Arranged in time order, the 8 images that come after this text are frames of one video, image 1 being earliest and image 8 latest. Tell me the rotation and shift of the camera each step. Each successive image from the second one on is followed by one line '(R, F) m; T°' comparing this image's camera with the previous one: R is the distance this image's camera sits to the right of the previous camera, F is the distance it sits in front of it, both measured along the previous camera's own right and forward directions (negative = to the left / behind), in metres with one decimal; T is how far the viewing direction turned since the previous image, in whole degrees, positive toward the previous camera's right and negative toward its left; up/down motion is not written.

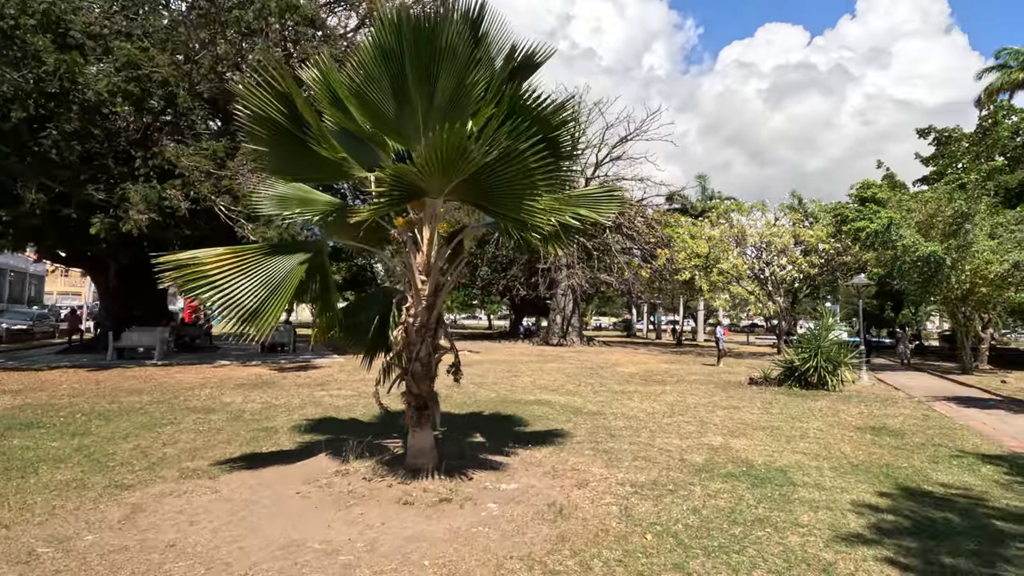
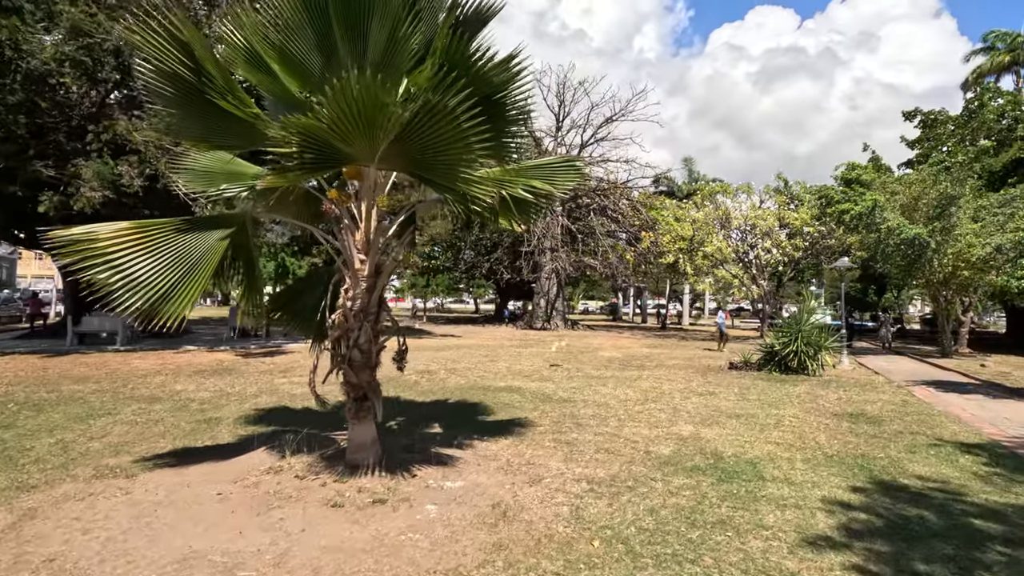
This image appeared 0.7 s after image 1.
(+0.4, +0.5) m; +1°
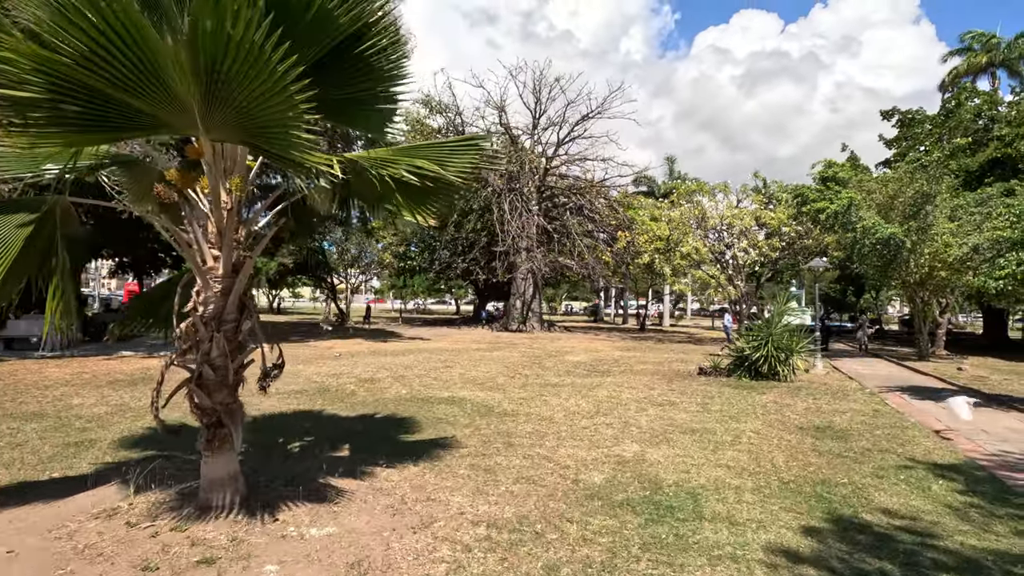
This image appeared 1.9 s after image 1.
(+0.8, +0.8) m; +1°
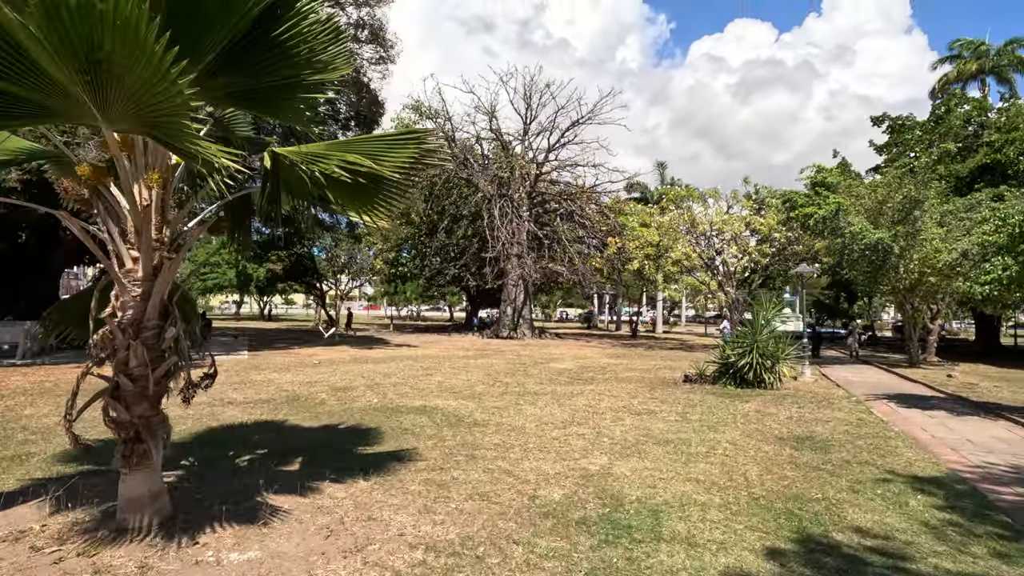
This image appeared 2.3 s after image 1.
(+0.4, +0.3) m; 0°
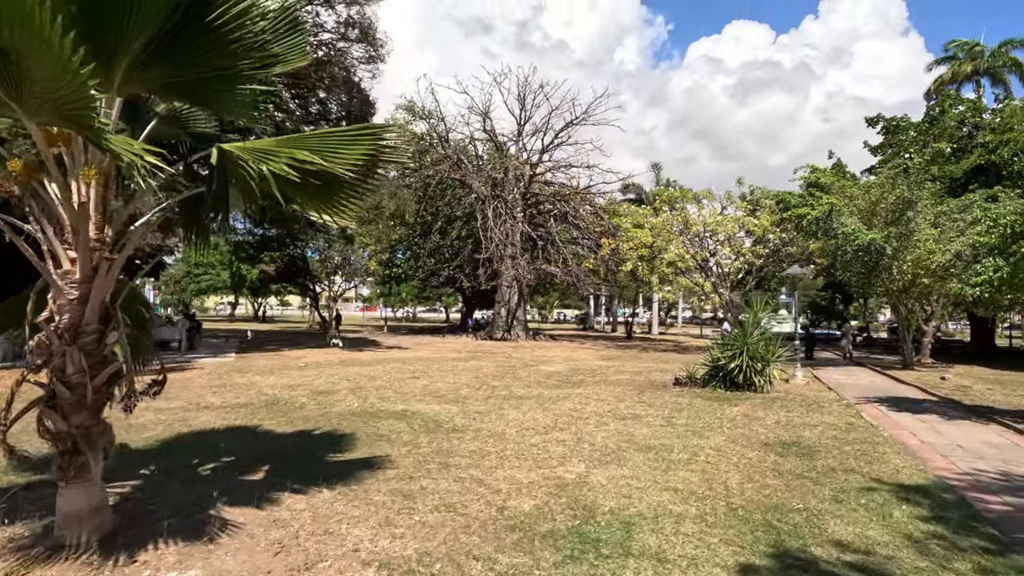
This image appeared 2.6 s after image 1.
(+0.3, +0.2) m; 0°
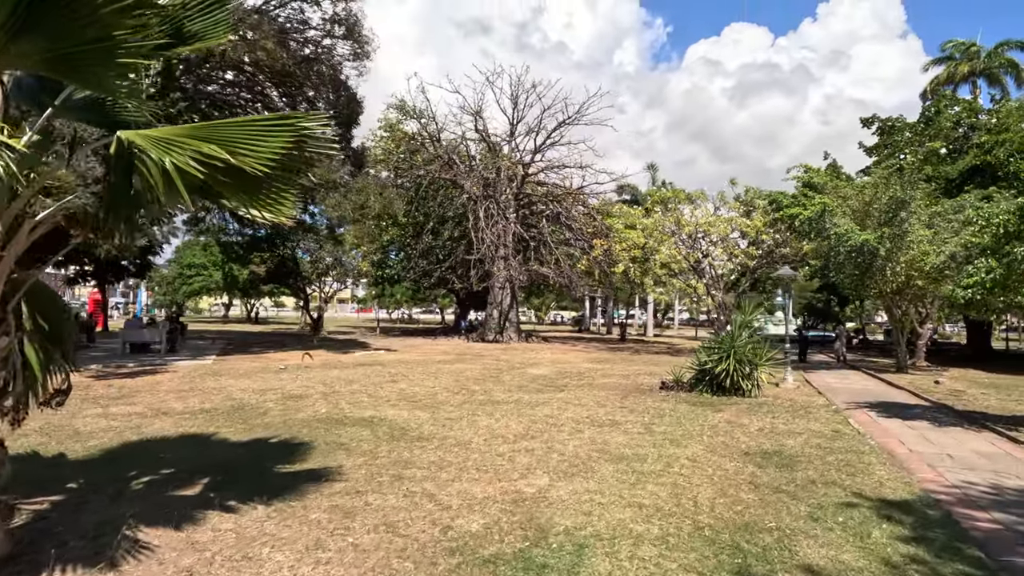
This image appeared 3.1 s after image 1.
(+0.4, +0.4) m; 0°
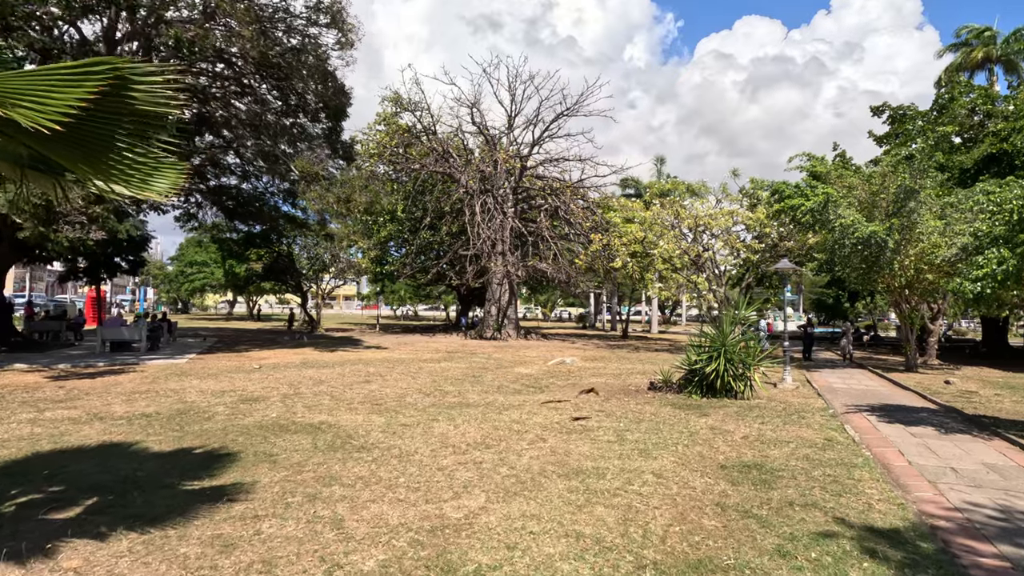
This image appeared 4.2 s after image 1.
(+0.7, +0.7) m; -1°
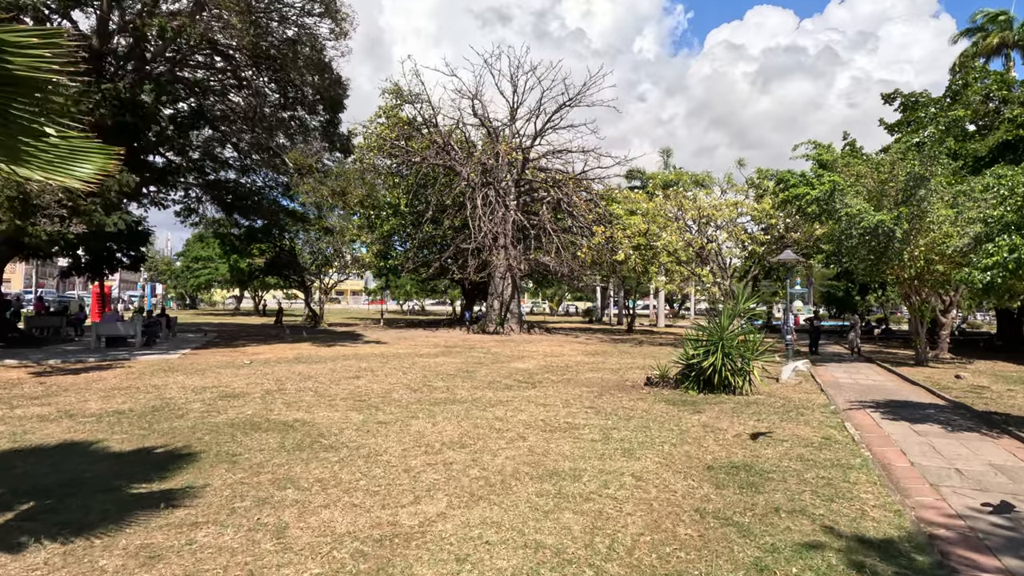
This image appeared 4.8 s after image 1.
(+0.4, +0.3) m; -1°
